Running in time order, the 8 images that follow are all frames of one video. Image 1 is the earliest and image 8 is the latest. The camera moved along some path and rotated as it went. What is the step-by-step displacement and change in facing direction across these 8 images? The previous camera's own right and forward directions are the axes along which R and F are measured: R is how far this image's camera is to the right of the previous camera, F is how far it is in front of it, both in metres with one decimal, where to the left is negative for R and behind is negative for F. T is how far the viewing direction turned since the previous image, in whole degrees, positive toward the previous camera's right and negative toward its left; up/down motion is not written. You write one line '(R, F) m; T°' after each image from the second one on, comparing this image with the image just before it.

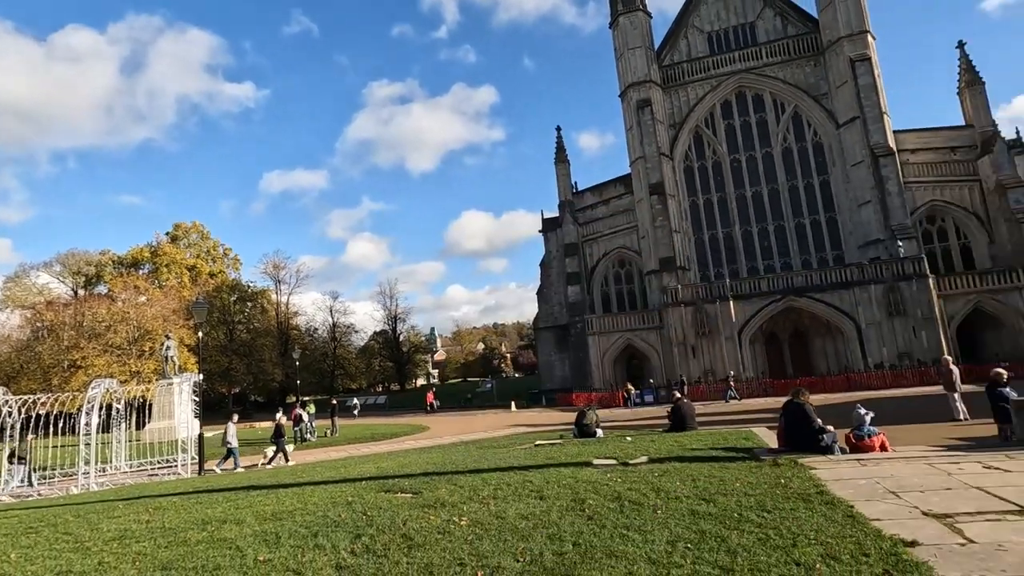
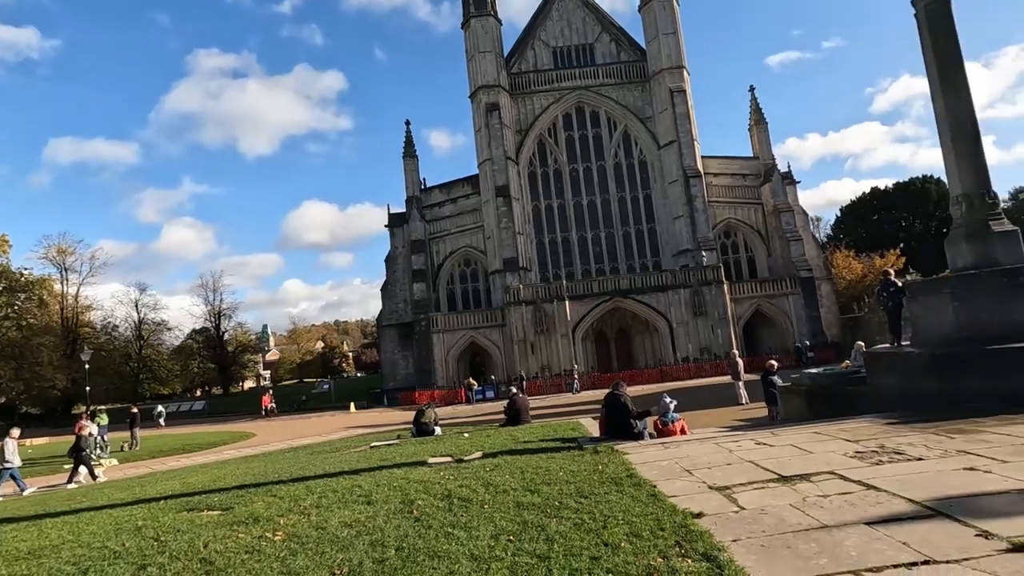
(+0.1, +0.1) m; +16°
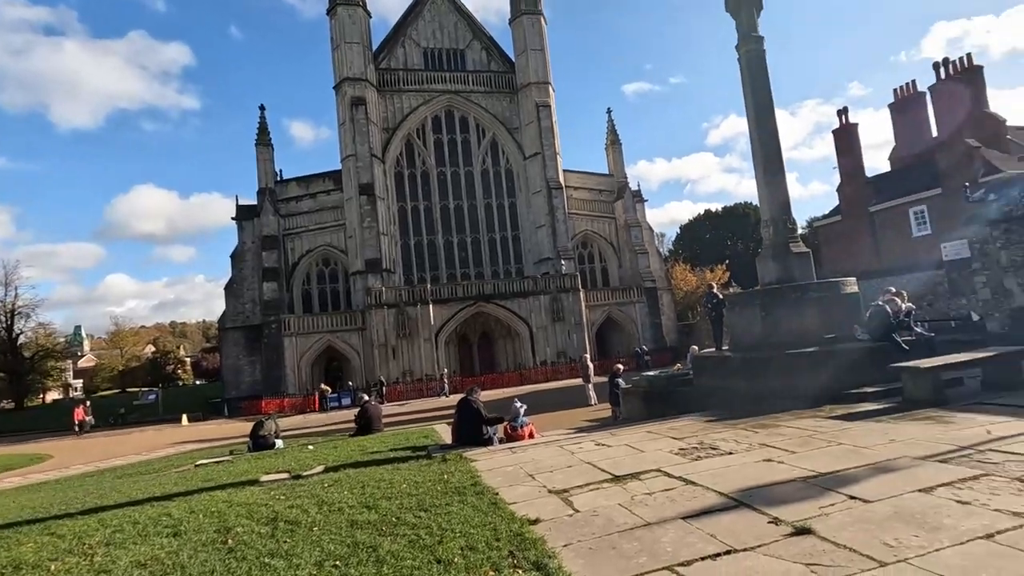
(+0.2, +0.1) m; +14°
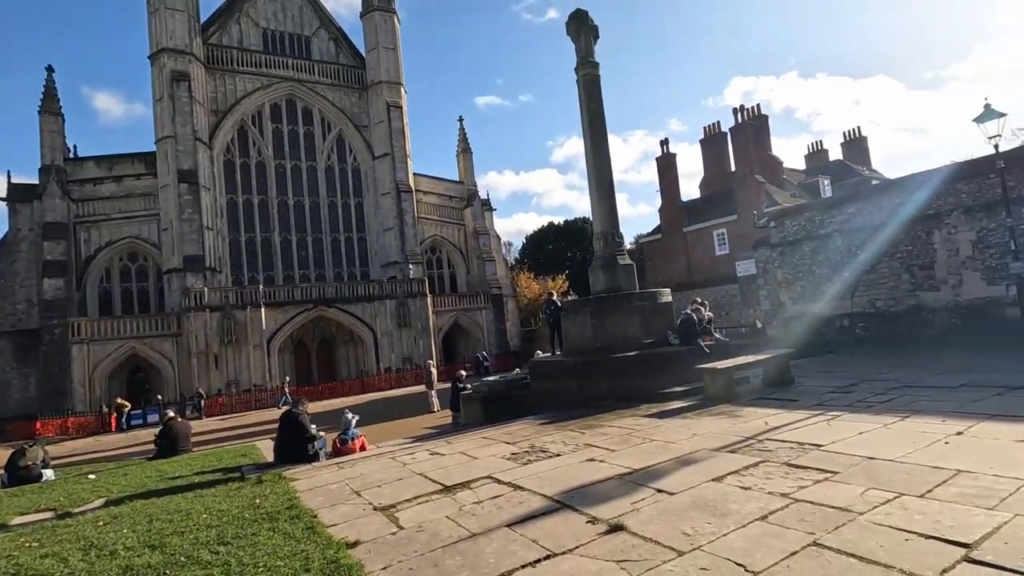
(+0.1, +0.1) m; +16°
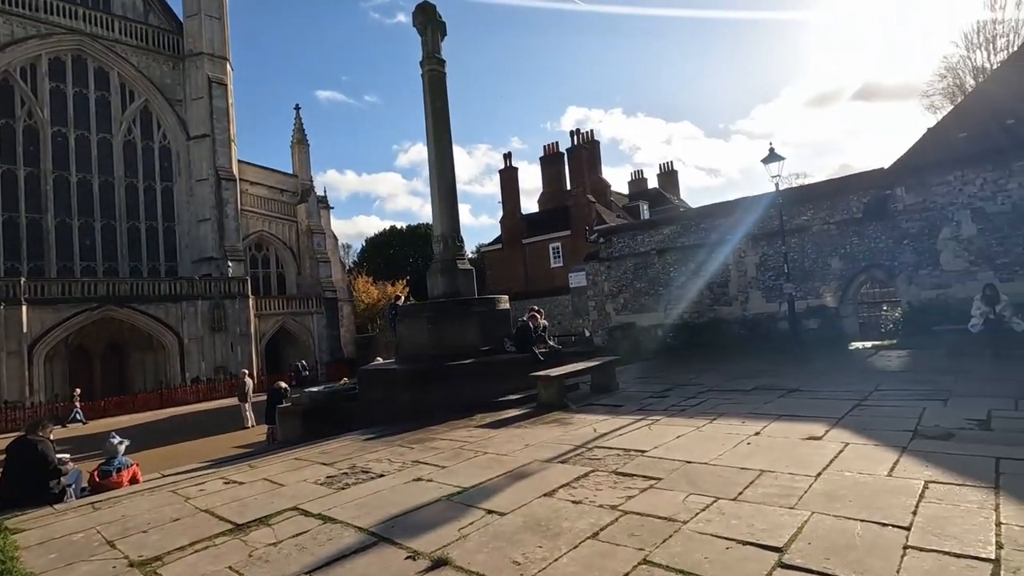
(+0.1, +0.4) m; +17°
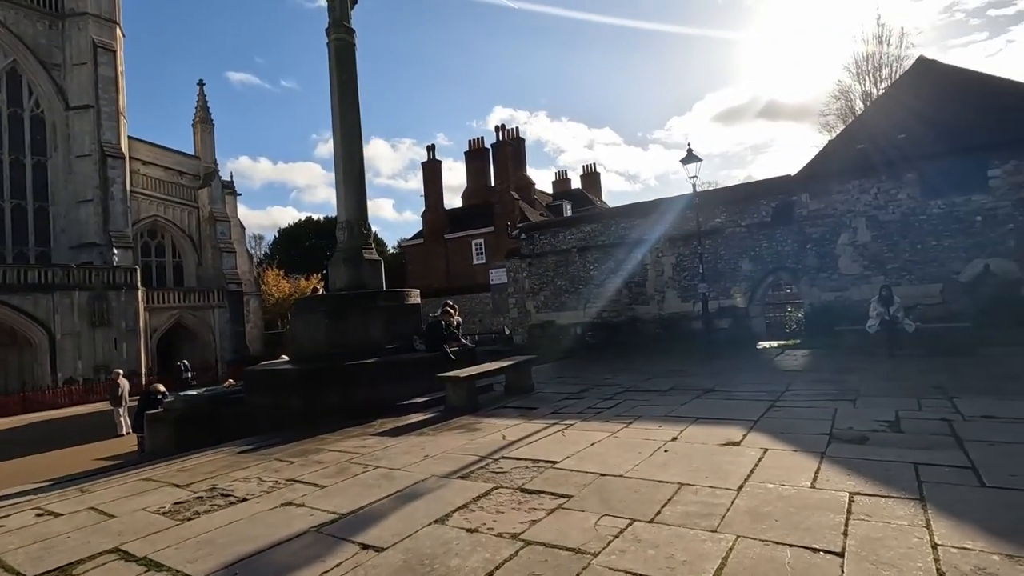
(+0.2, +0.6) m; +8°
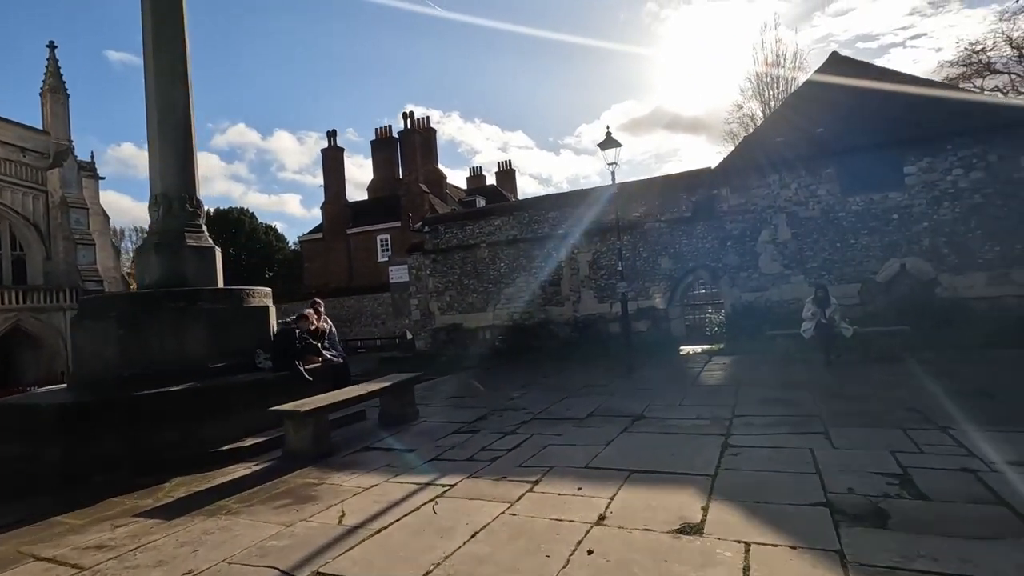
(+0.4, +1.7) m; +9°
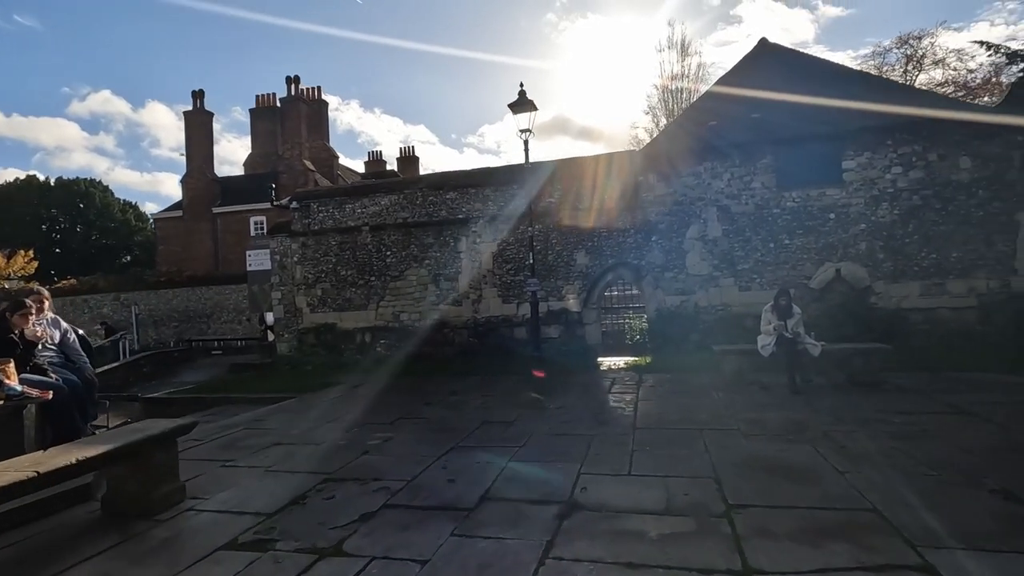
(+0.4, +2.4) m; +10°
